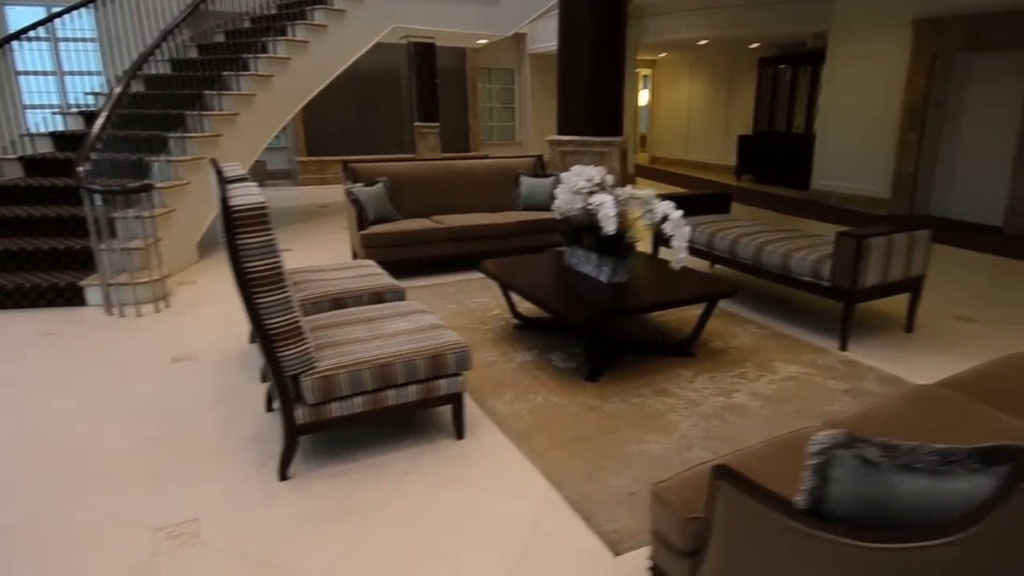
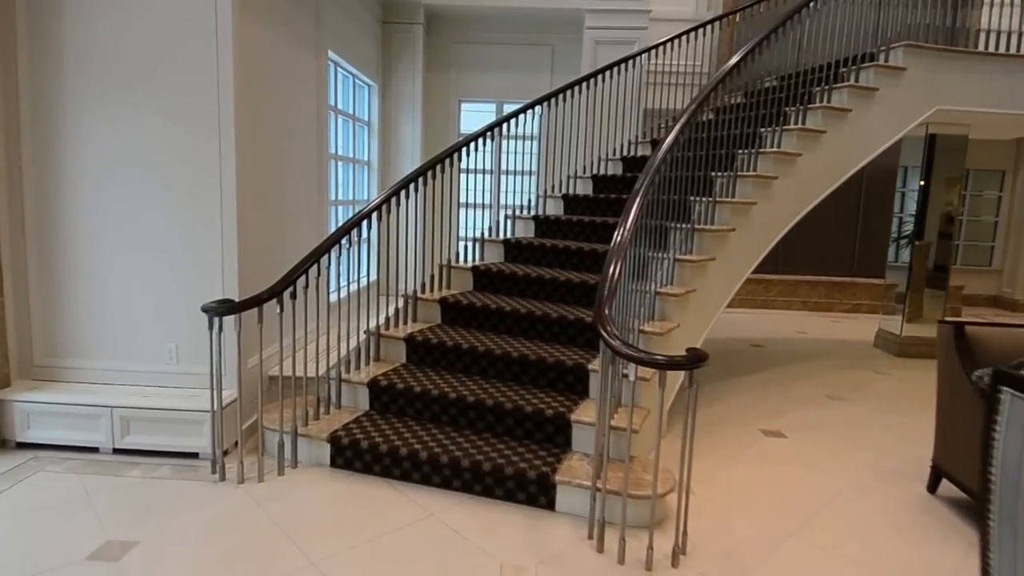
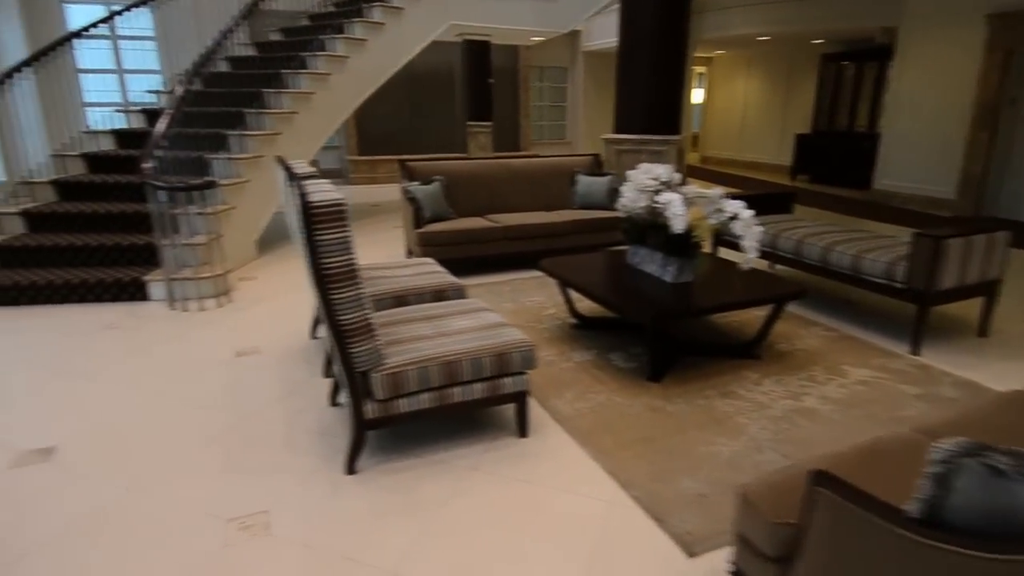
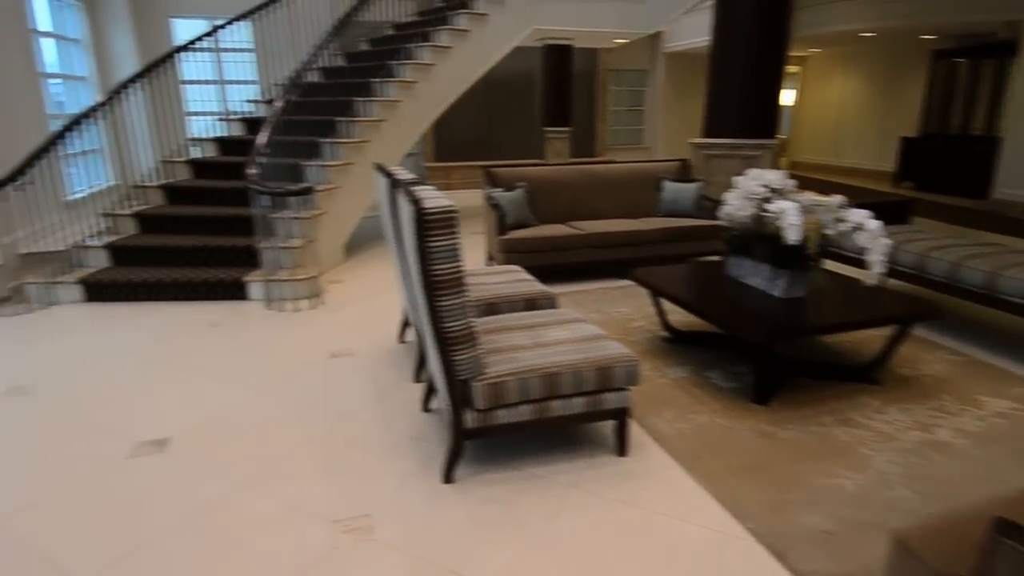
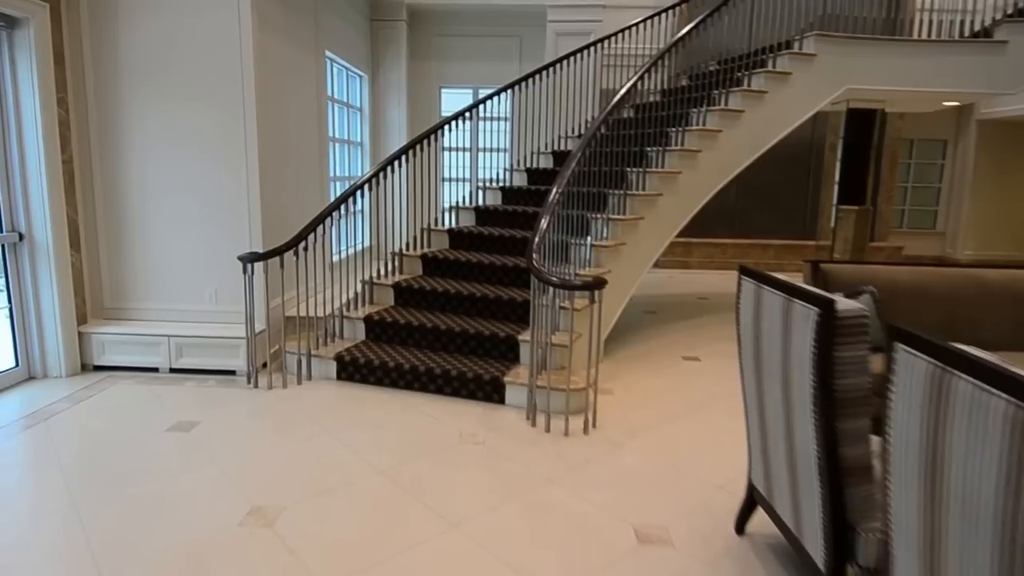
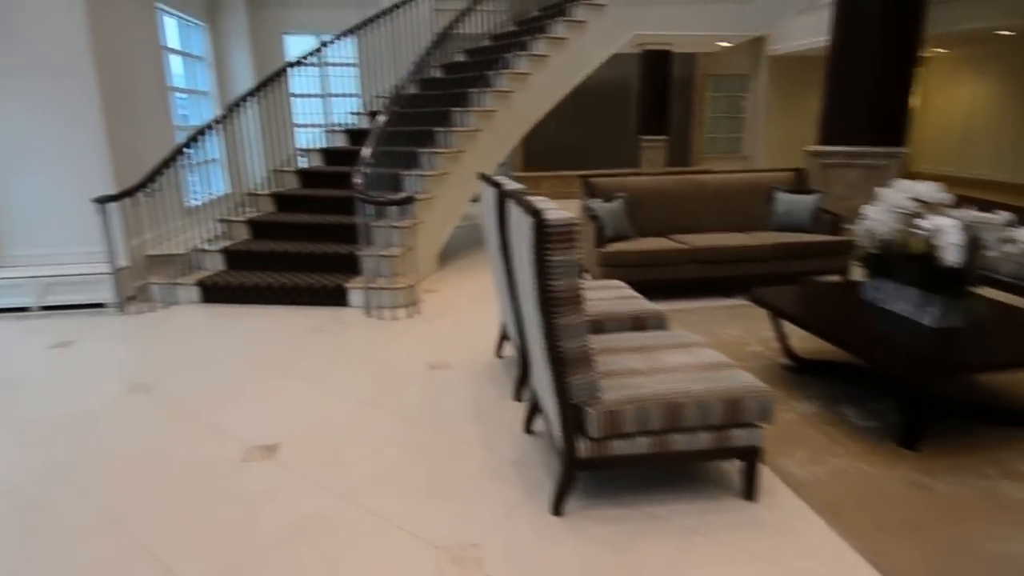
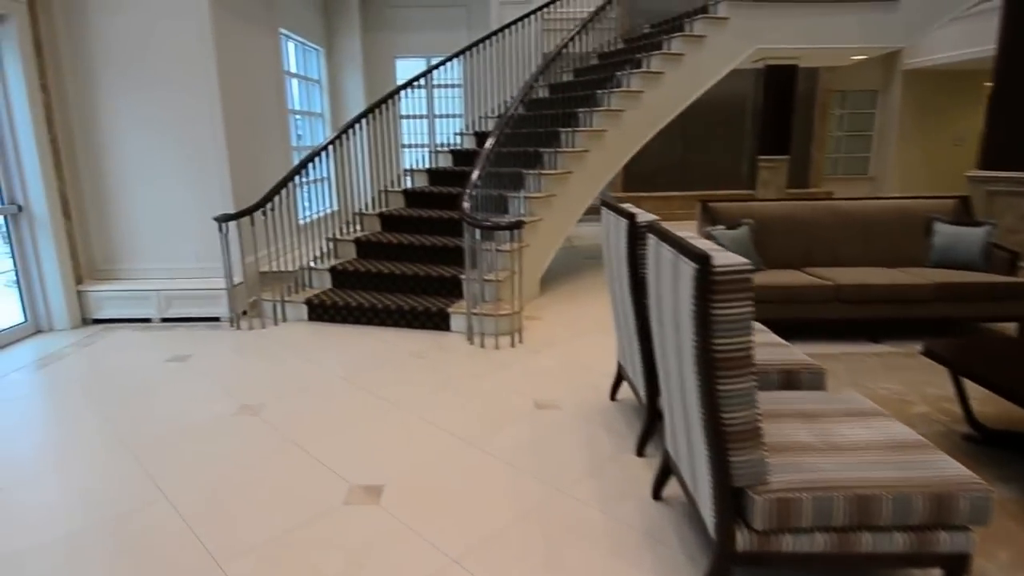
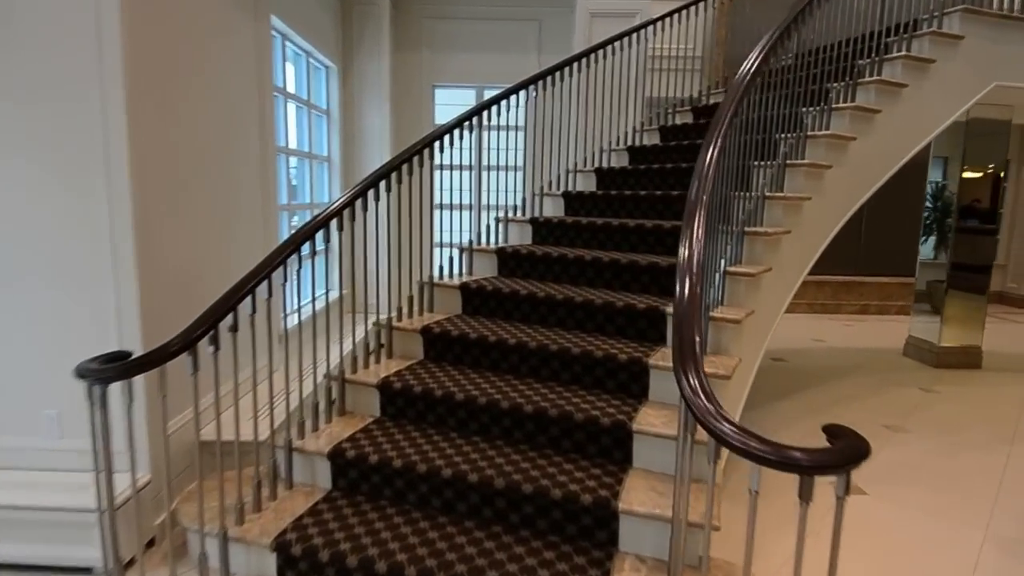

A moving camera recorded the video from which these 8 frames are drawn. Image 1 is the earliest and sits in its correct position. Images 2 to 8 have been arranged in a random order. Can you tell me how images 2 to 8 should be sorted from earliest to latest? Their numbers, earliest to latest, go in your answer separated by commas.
3, 4, 6, 7, 5, 2, 8
